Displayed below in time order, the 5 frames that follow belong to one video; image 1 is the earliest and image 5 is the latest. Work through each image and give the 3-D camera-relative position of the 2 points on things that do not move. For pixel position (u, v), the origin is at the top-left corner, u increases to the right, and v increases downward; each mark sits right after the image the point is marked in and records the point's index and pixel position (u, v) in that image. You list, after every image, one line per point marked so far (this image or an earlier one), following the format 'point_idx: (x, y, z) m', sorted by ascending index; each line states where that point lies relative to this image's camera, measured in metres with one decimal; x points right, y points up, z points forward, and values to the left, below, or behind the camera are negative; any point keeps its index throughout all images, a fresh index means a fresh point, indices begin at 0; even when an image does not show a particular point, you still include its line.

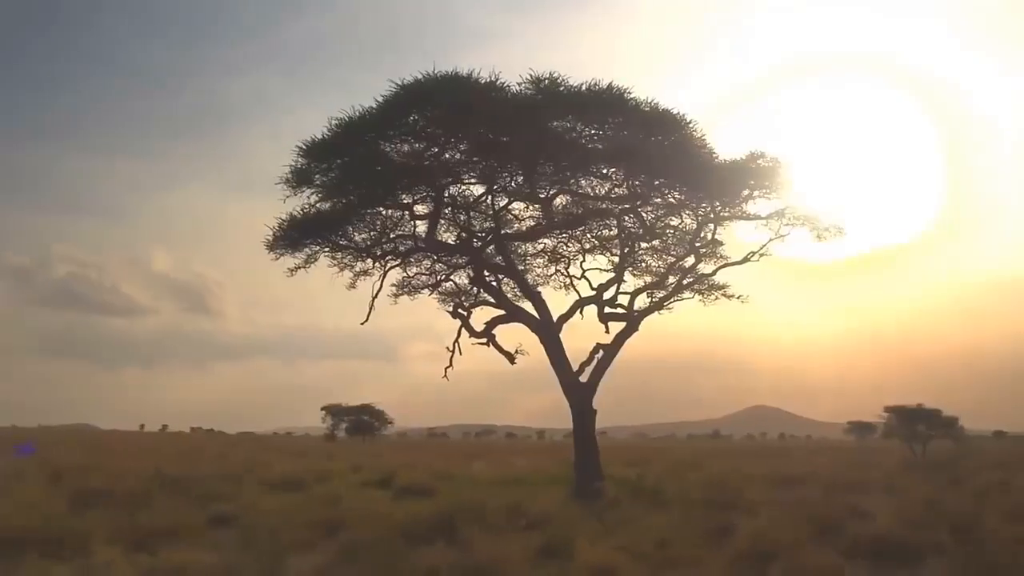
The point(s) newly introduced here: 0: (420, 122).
0: (-1.7, +3.4, +19.0) m
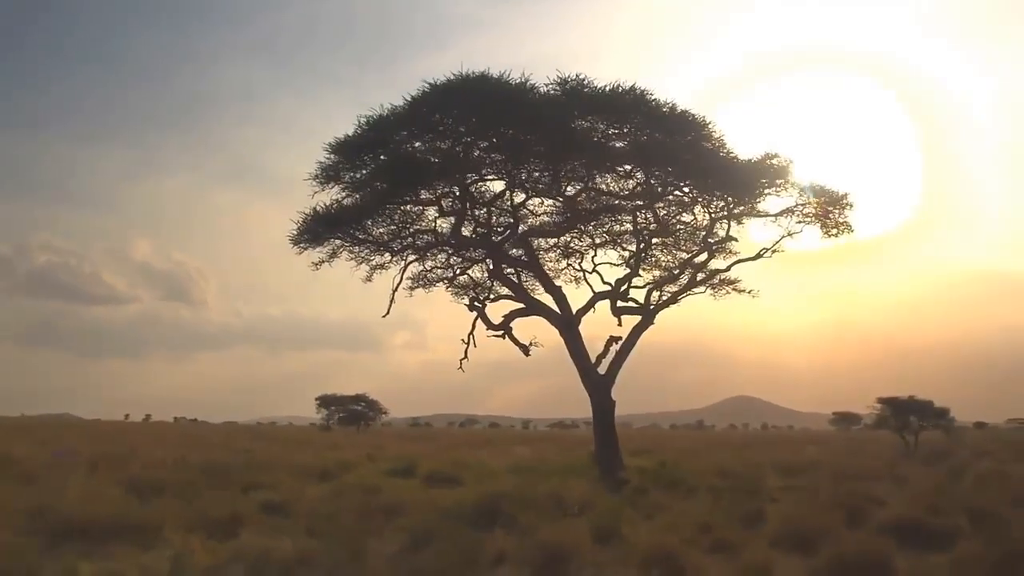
0: (-1.3, +3.5, +19.4) m
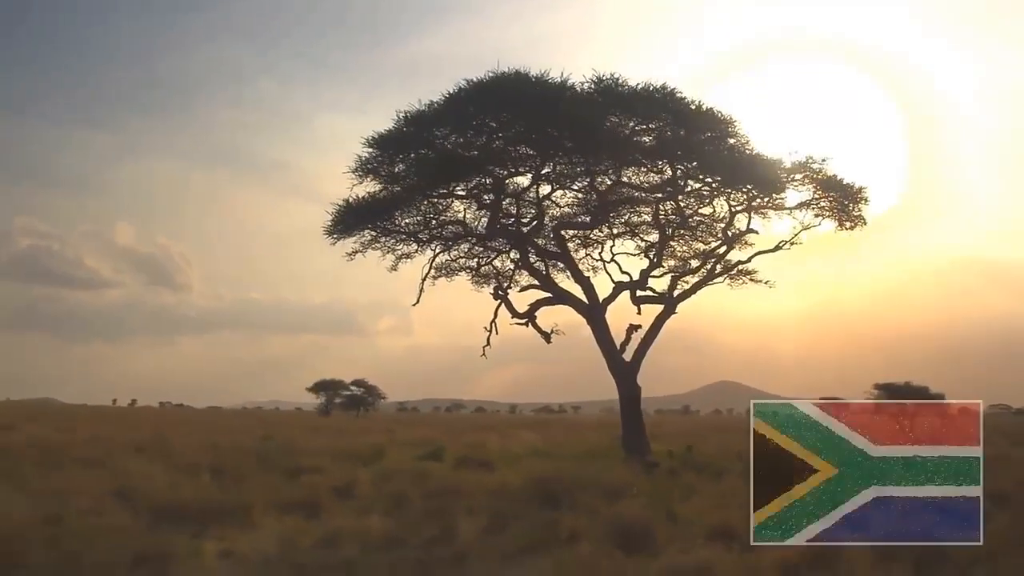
0: (-0.6, +3.8, +20.0) m
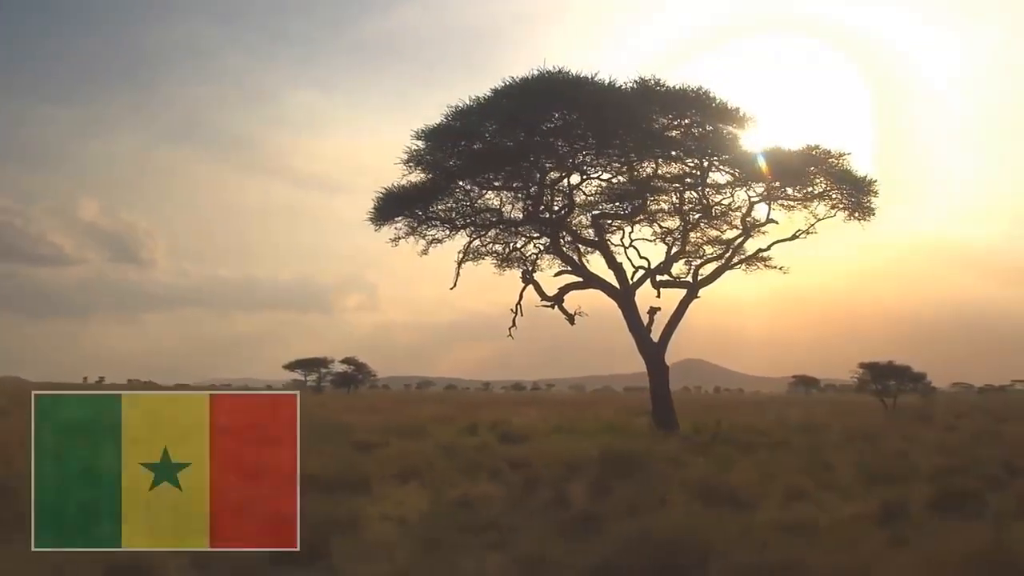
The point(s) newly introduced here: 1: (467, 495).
0: (+0.3, +4.1, +21.1) m
1: (-0.5, -2.5, +10.8) m
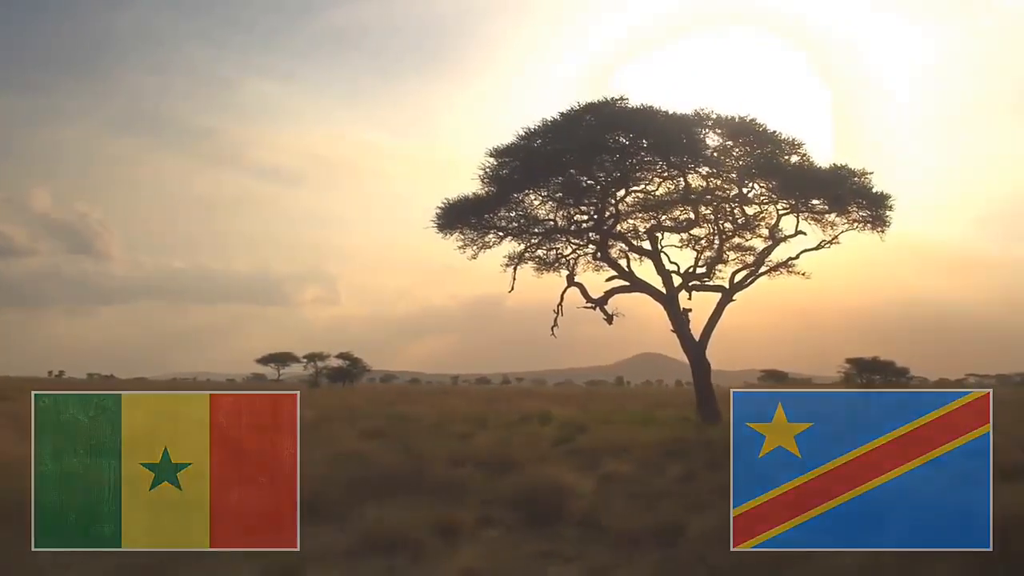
0: (+1.8, +4.0, +23.2) m
1: (+1.4, -2.6, +12.8) m
